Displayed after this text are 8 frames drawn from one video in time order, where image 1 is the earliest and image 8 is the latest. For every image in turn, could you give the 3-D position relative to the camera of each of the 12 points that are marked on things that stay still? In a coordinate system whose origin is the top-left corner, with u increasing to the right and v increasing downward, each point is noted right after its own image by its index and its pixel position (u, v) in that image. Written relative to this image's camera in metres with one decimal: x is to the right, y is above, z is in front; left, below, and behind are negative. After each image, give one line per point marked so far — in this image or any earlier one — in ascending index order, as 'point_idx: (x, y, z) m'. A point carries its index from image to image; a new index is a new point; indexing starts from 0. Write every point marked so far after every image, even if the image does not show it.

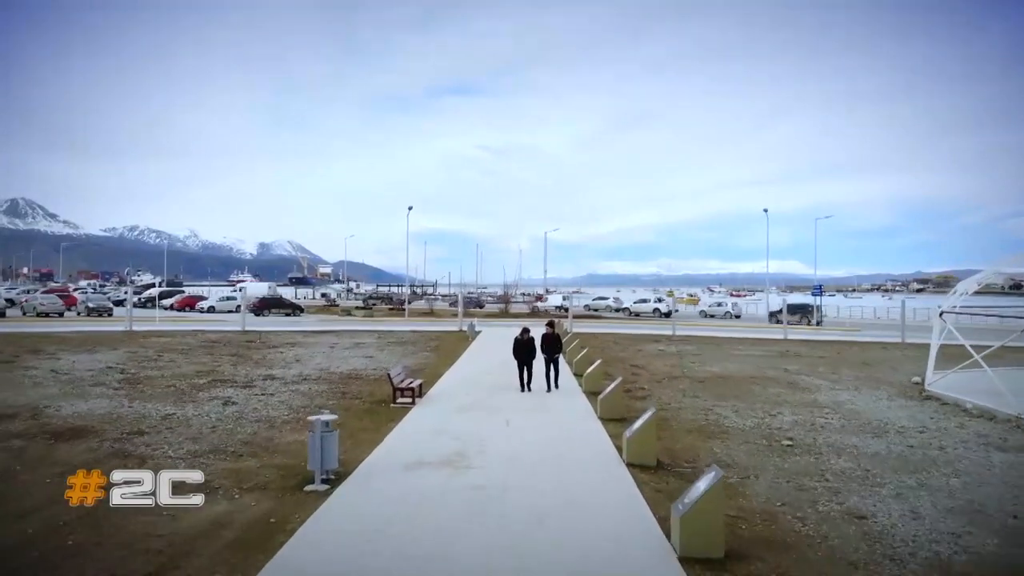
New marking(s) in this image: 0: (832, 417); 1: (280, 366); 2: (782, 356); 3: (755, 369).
0: (+5.1, -2.1, +10.3) m
1: (-5.7, -1.9, +16.0) m
2: (+8.0, -2.1, +19.2) m
3: (+6.0, -2.0, +16.0) m
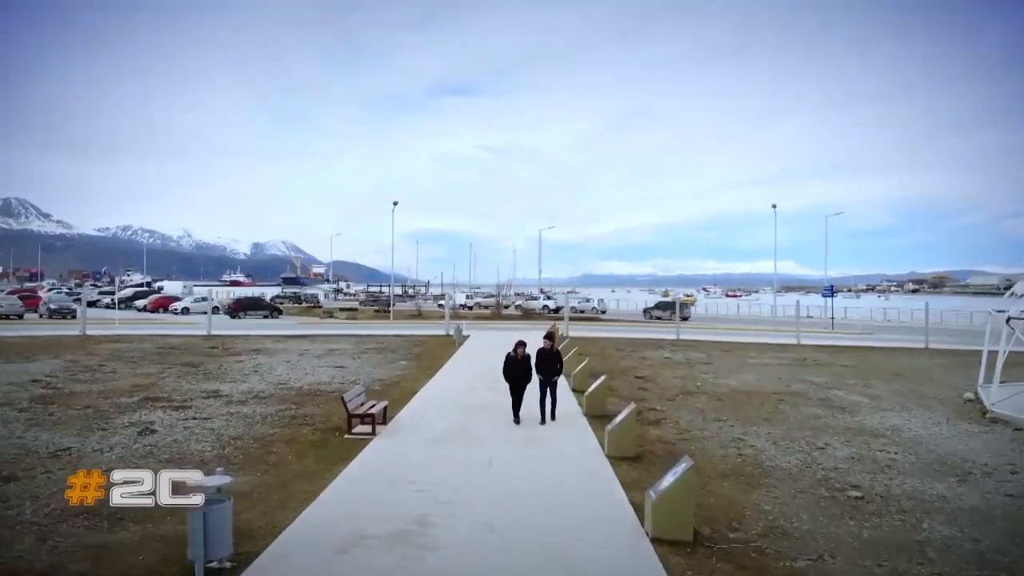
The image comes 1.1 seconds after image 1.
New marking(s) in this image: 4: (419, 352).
0: (+4.9, -2.1, +8.3) m
1: (-6.0, -2.0, +13.9) m
2: (+7.8, -2.1, +17.2) m
3: (+5.7, -2.0, +13.9) m
4: (-2.8, -1.9, +19.5) m
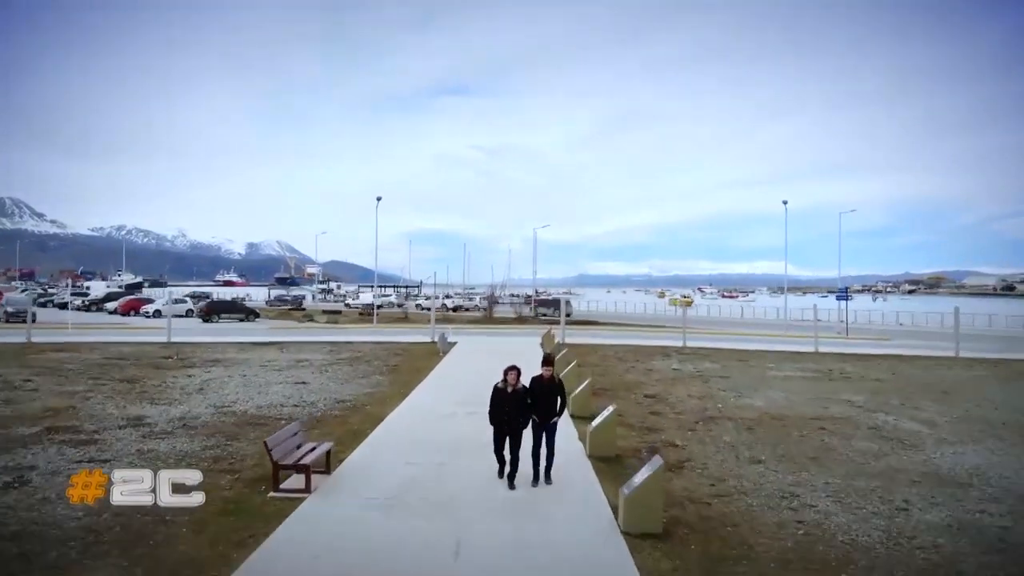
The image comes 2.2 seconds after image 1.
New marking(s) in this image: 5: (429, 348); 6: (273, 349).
0: (+4.7, -2.2, +6.3) m
1: (-6.2, -2.0, +11.8) m
2: (+7.5, -2.2, +15.2) m
3: (+5.5, -2.1, +11.9) m
4: (-3.1, -2.0, +17.4) m
5: (-2.6, -1.8, +20.1) m
6: (-7.3, -1.9, +19.8) m
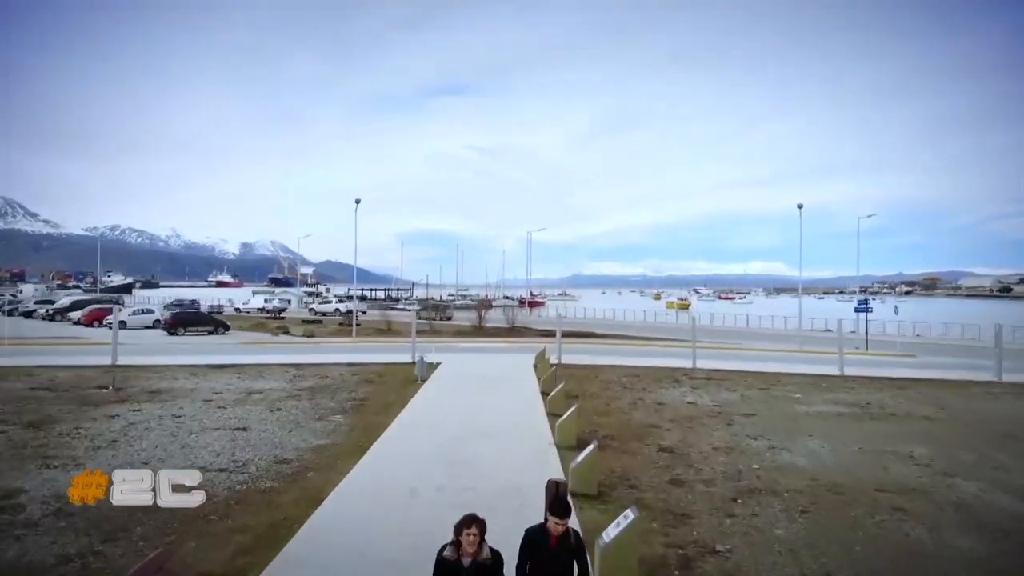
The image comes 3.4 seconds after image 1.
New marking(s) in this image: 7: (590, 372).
0: (+4.6, -2.6, +4.0) m
1: (-6.4, -2.5, +9.4) m
2: (+7.3, -2.6, +12.9) m
3: (+5.3, -2.6, +9.6) m
4: (-3.4, -2.4, +15.0) m
5: (-2.9, -2.3, +17.7) m
6: (-7.6, -2.3, +17.4) m
7: (+2.2, -2.4, +18.1) m
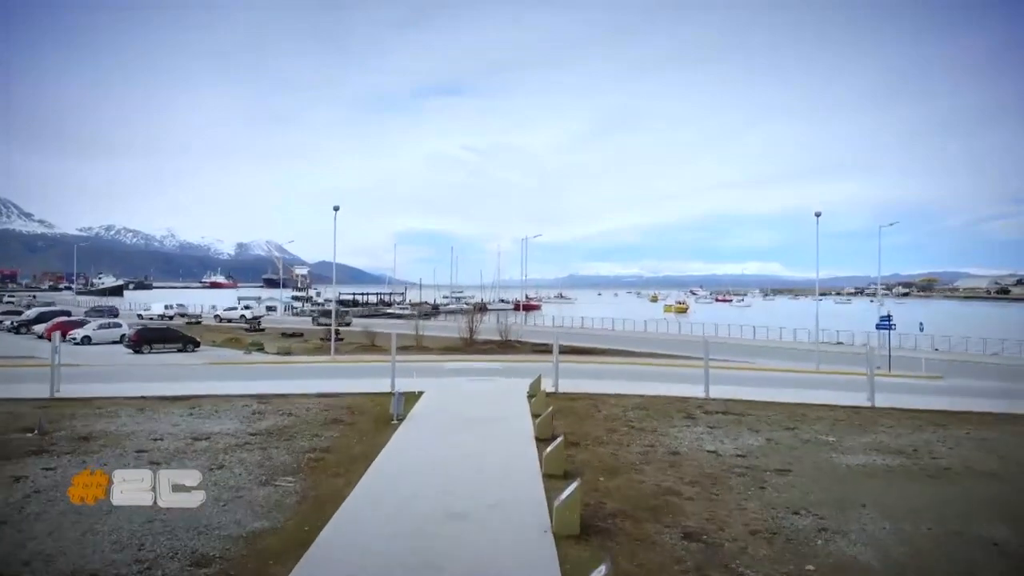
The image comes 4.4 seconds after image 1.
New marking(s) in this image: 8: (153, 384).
0: (+4.4, -3.2, +1.9) m
1: (-6.6, -3.0, +7.3) m
2: (+7.1, -3.2, +10.9) m
3: (+5.1, -3.1, +7.6) m
4: (-3.6, -3.0, +12.9) m
5: (-3.1, -2.8, +15.6) m
6: (-7.8, -2.9, +15.3) m
7: (+2.0, -2.9, +16.0) m
8: (-10.3, -2.8, +18.6) m
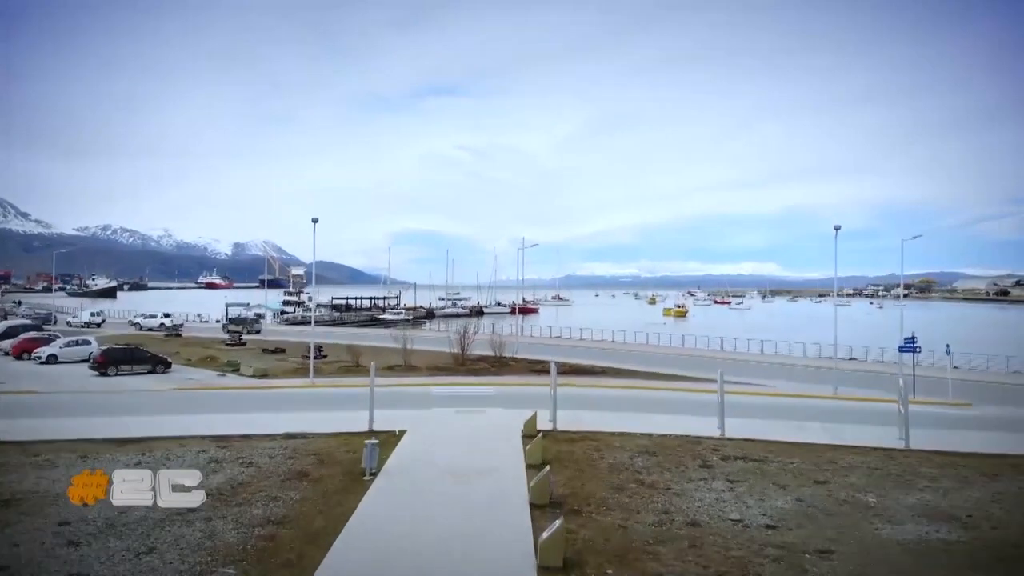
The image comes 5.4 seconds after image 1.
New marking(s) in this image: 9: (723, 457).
0: (+4.3, -3.8, +0.1) m
1: (-6.8, -3.7, +5.4) m
2: (+6.9, -3.8, +9.1) m
3: (+5.0, -3.8, +5.8) m
4: (-3.7, -3.6, +11.1) m
5: (-3.3, -3.5, +13.8) m
6: (-8.0, -3.5, +13.4) m
7: (+1.8, -3.6, +14.2) m
8: (-10.5, -3.4, +16.7) m
9: (+4.6, -3.7, +14.1) m
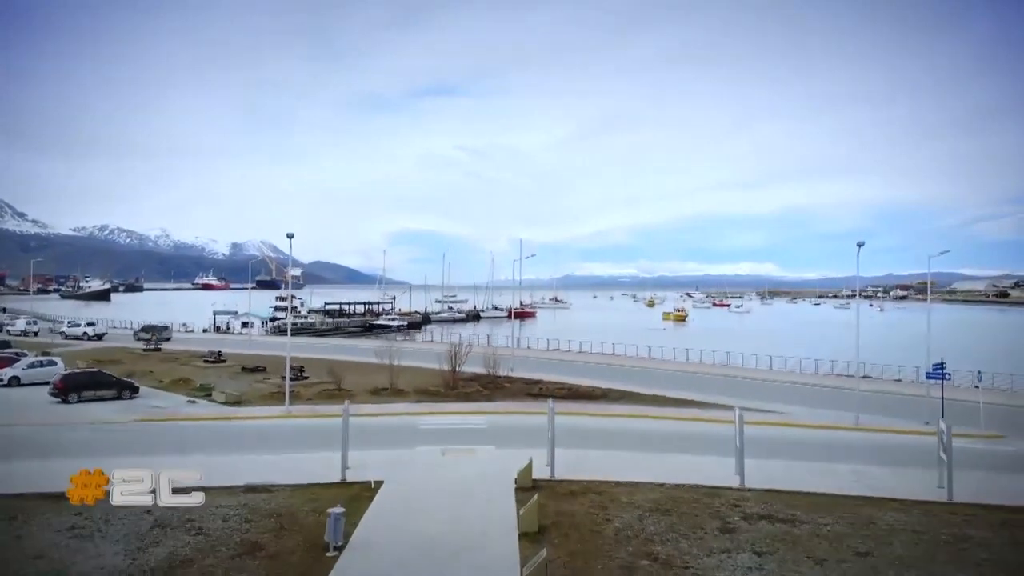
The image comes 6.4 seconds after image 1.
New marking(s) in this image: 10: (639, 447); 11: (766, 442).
0: (+4.2, -4.5, -1.7) m
1: (-6.9, -4.4, +3.6) m
2: (+6.8, -4.5, +7.3) m
3: (+4.8, -4.4, +4.0) m
4: (-3.9, -4.3, +9.2) m
5: (-3.5, -4.2, +12.0) m
6: (-8.1, -4.2, +11.6) m
7: (+1.6, -4.2, +12.4) m
8: (-10.7, -4.1, +14.9) m
9: (+4.4, -4.3, +12.3) m
10: (+3.4, -4.3, +17.6) m
11: (+7.0, -4.3, +18.3) m
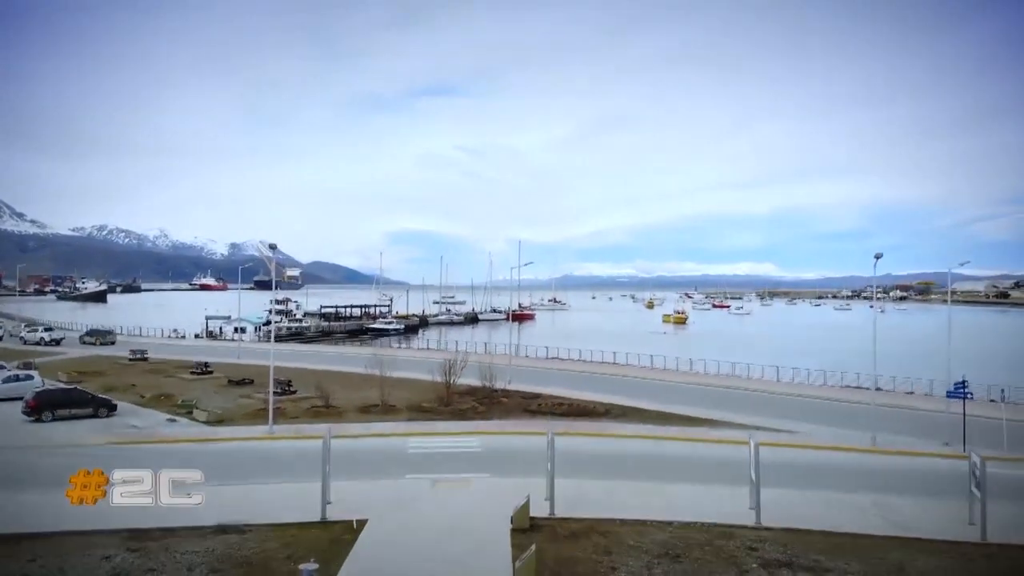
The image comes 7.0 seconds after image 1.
0: (+4.1, -4.9, -2.8) m
1: (-7.0, -4.8, +2.5) m
2: (+6.7, -4.9, +6.2) m
3: (+4.8, -4.8, +2.9) m
4: (-4.0, -4.7, +8.1) m
5: (-3.5, -4.6, +10.8) m
6: (-8.2, -4.6, +10.4) m
7: (+1.5, -4.7, +11.3) m
8: (-10.8, -4.5, +13.7) m
9: (+4.3, -4.7, +11.2) m
10: (+3.3, -4.7, +16.5) m
11: (+6.9, -4.7, +17.2) m
